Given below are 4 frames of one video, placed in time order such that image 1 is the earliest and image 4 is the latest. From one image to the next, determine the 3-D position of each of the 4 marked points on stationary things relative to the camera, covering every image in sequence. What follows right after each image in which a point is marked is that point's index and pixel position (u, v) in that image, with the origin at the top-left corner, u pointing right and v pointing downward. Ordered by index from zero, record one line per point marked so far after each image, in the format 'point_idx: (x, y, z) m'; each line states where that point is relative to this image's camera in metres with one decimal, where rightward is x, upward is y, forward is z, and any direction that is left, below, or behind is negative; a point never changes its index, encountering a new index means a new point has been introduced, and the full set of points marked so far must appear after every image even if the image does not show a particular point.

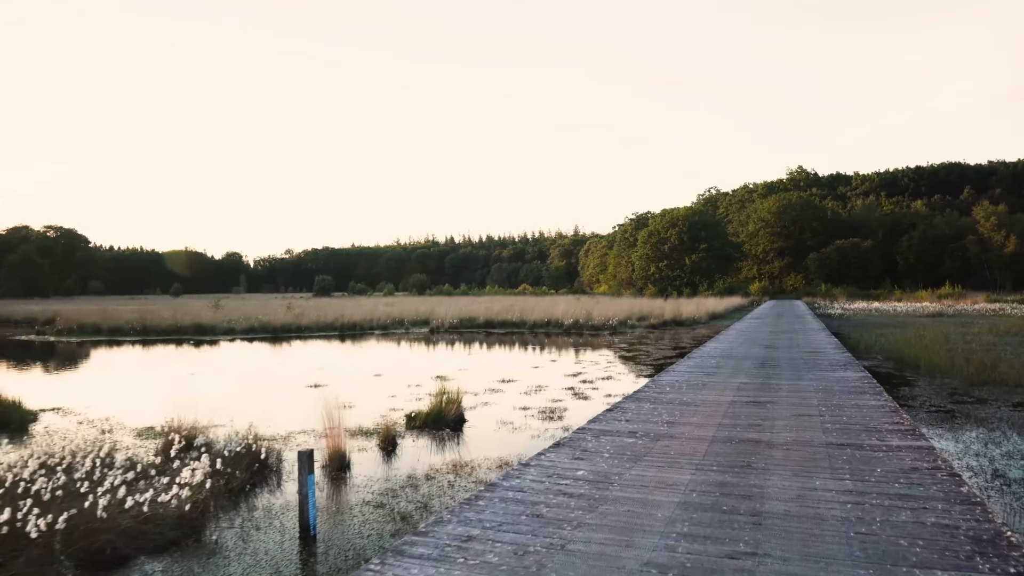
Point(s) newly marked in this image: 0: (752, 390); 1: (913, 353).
0: (+2.5, -1.1, +6.1) m
1: (+7.6, -1.2, +11.2) m
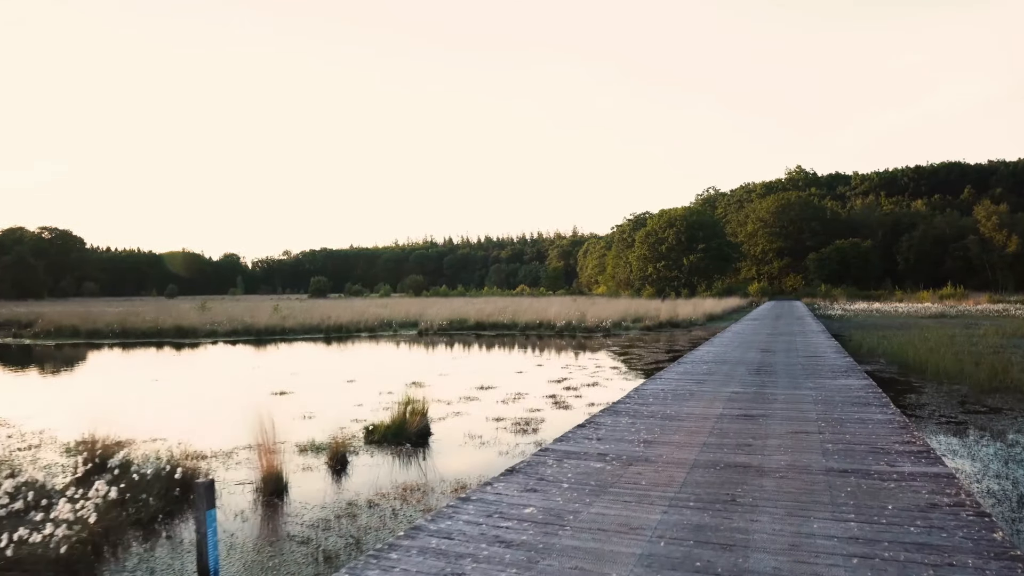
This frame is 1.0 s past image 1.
0: (+2.2, -1.1, +5.5) m
1: (+7.3, -1.2, +10.6) m
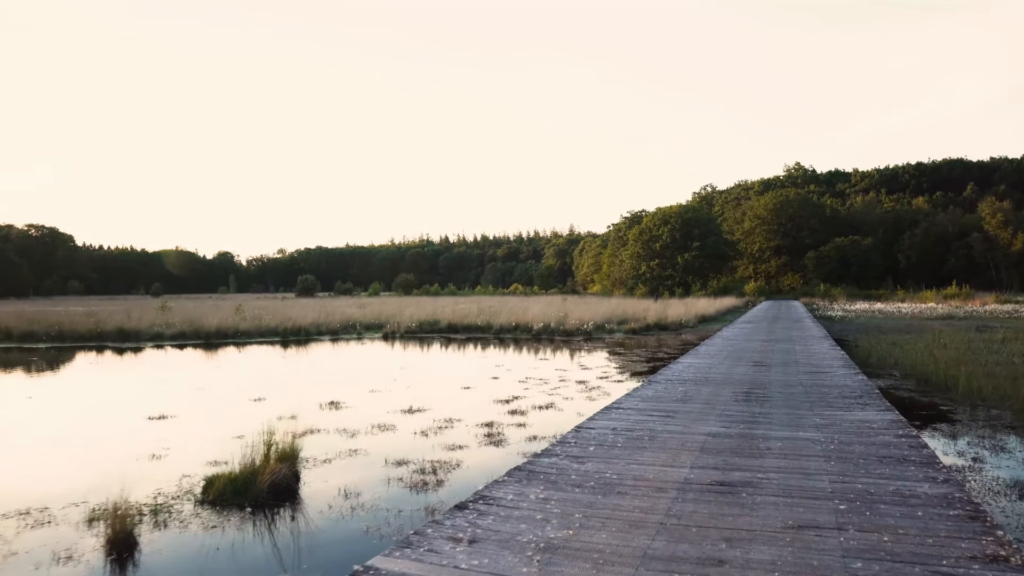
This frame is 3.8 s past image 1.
0: (+1.3, -1.1, +3.8) m
1: (+6.5, -1.2, +8.9) m
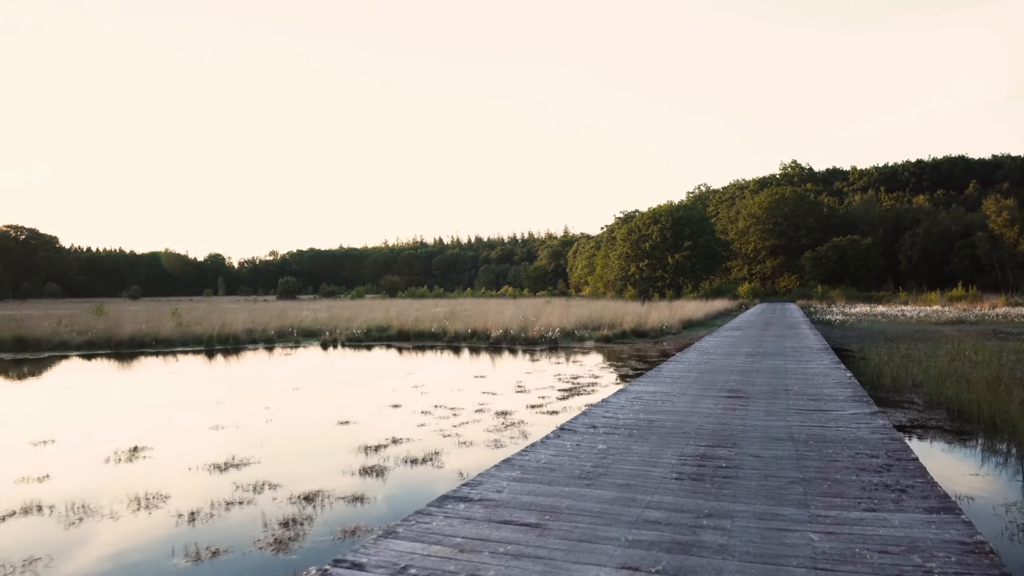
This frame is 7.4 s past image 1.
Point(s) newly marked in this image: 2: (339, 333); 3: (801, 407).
0: (+0.2, -1.0, +1.5) m
1: (+5.3, -1.2, +6.6) m
2: (-5.3, -1.4, +18.7) m
3: (+2.6, -1.0, +5.2) m
